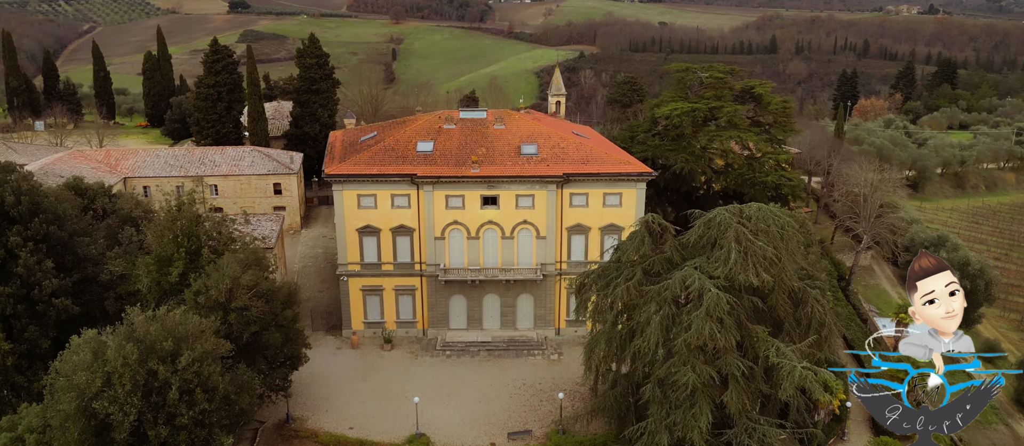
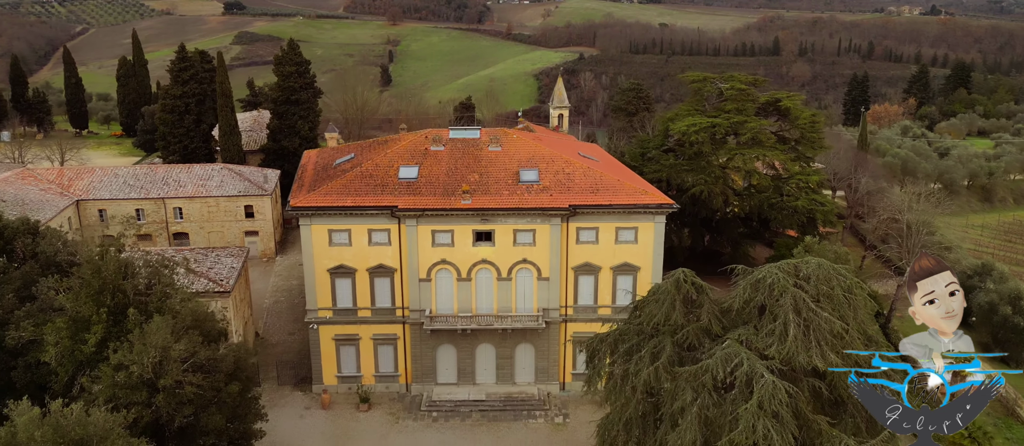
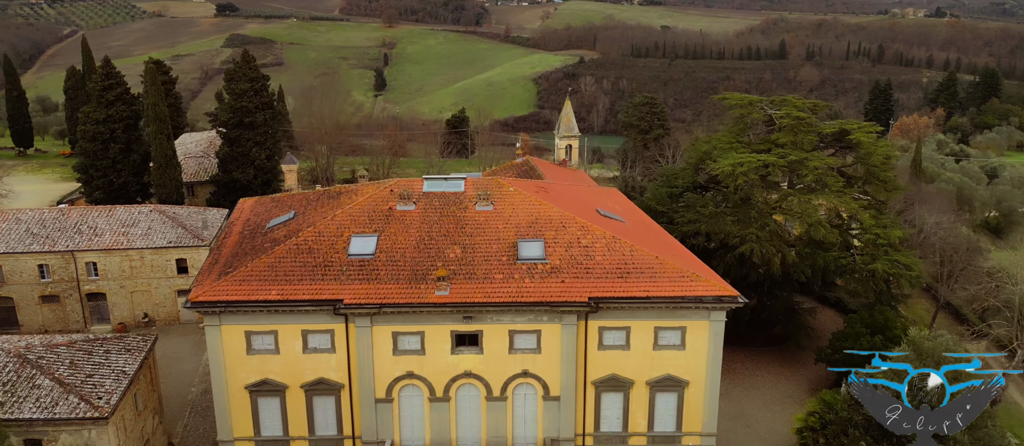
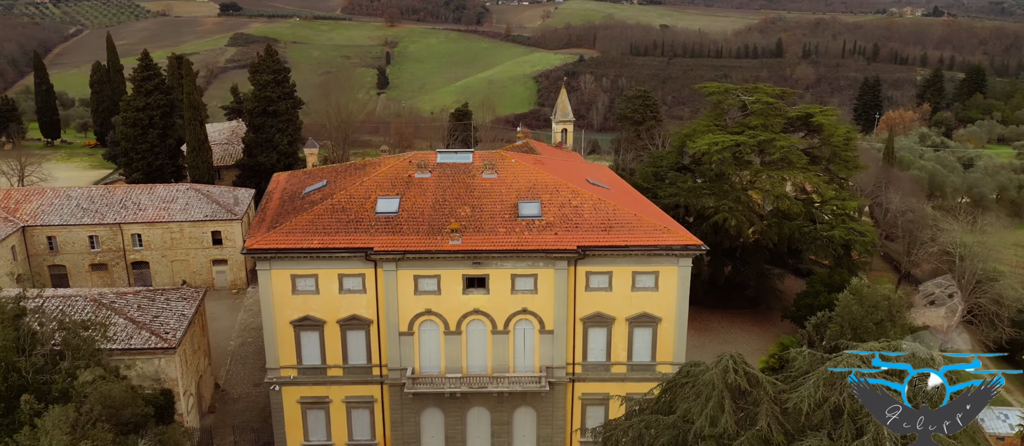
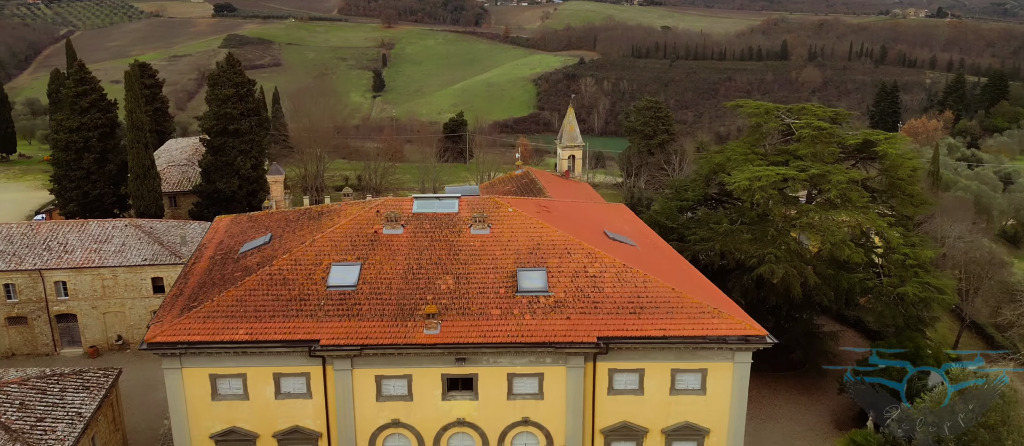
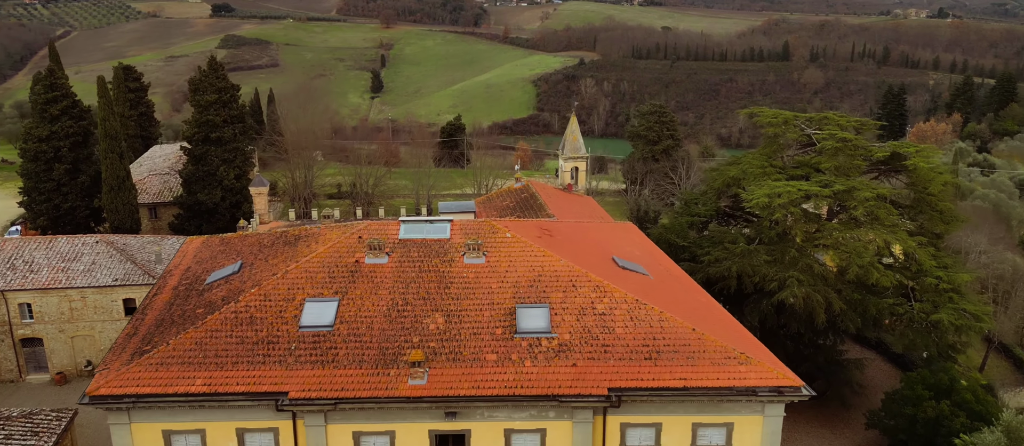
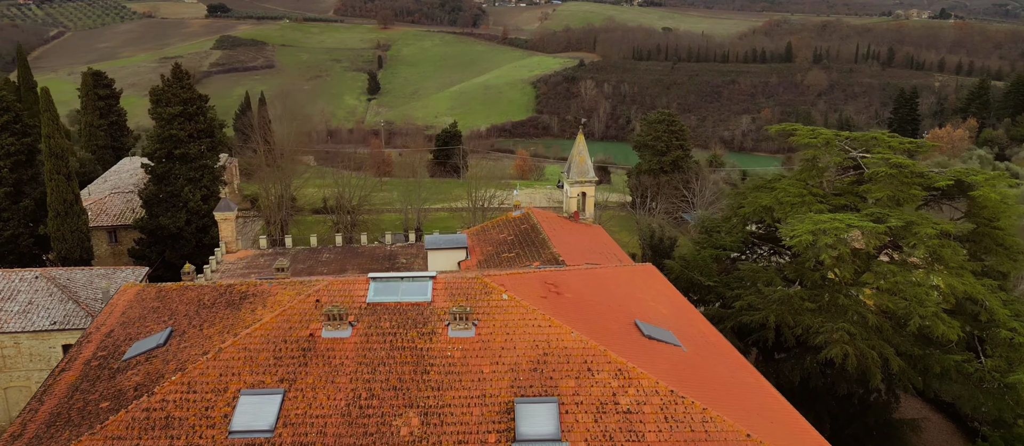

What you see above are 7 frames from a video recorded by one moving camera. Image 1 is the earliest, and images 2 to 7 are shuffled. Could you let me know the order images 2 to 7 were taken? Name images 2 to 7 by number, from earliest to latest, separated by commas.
2, 4, 3, 5, 6, 7
